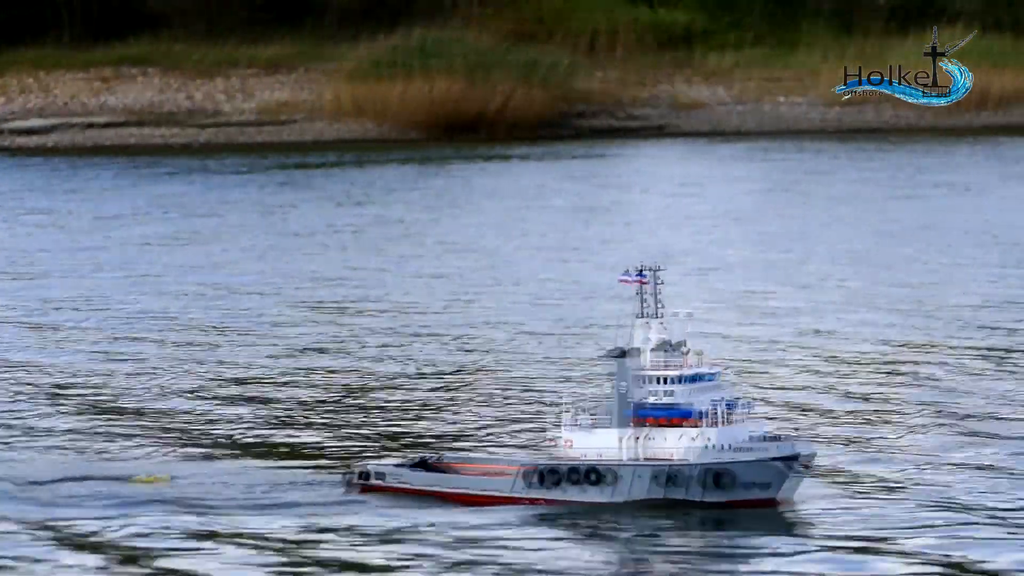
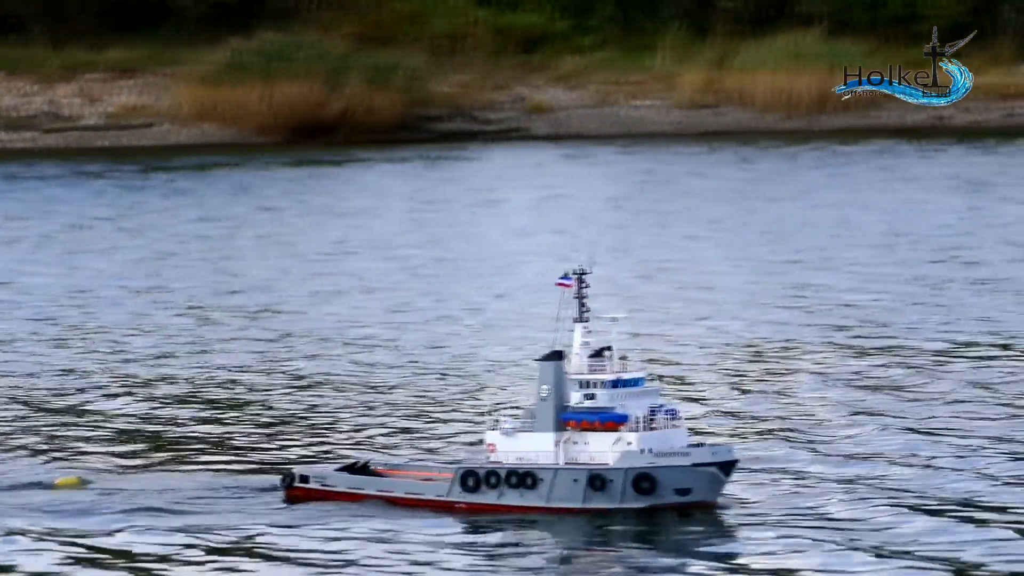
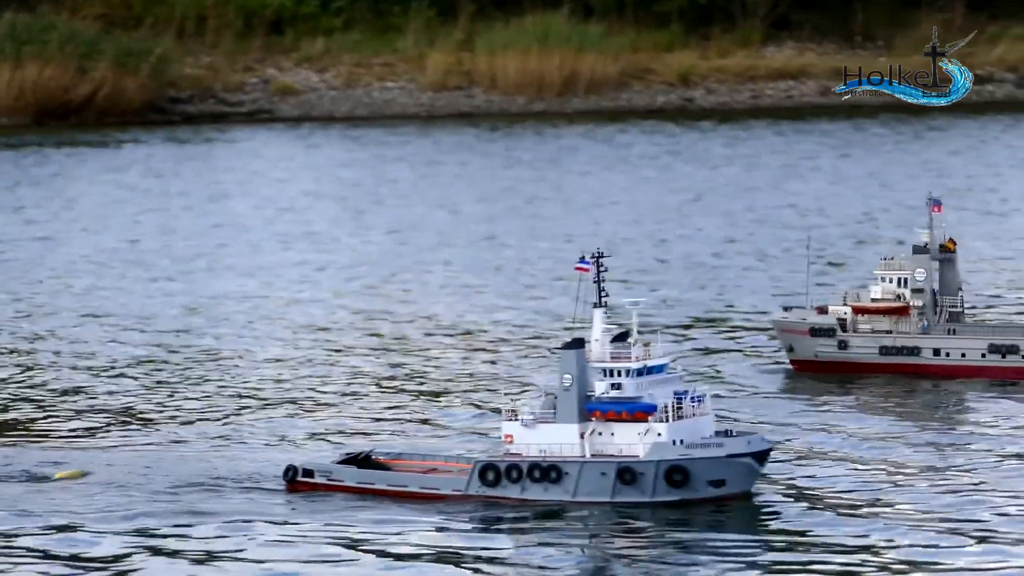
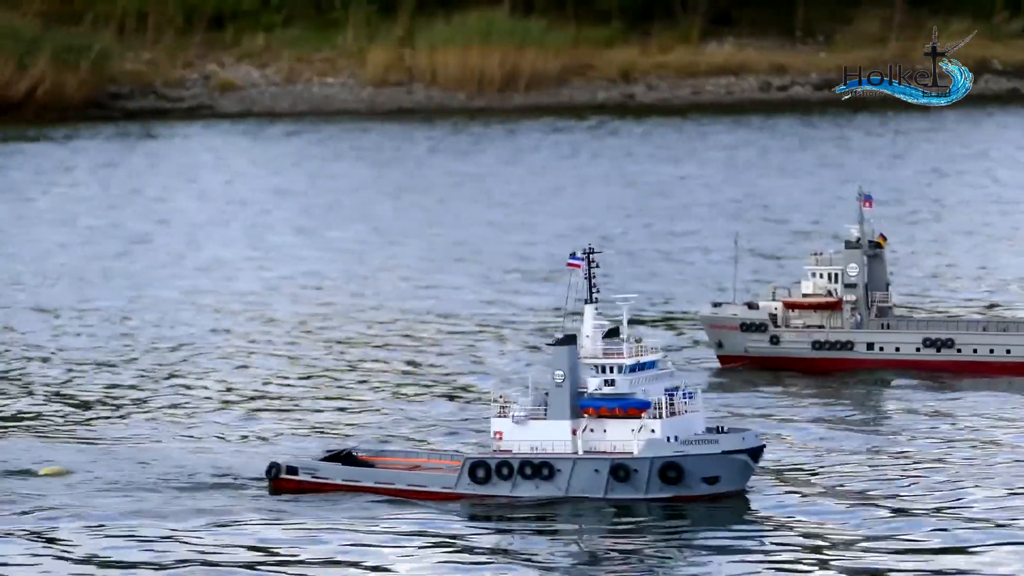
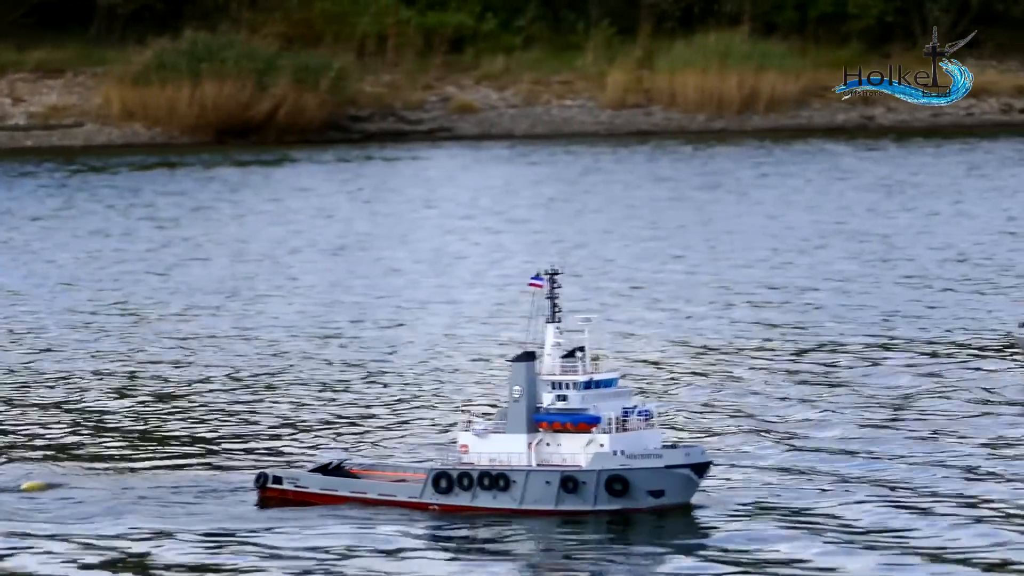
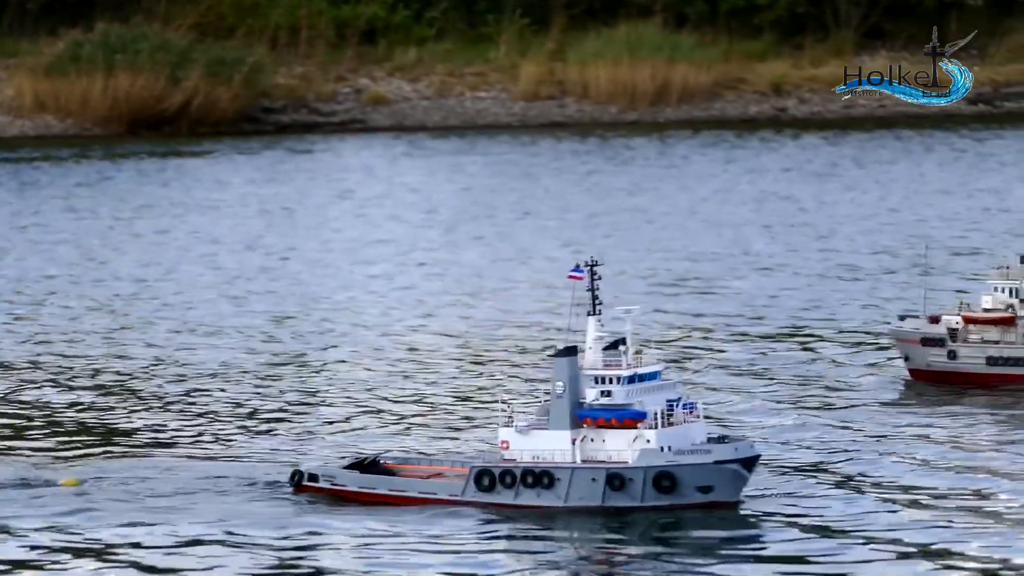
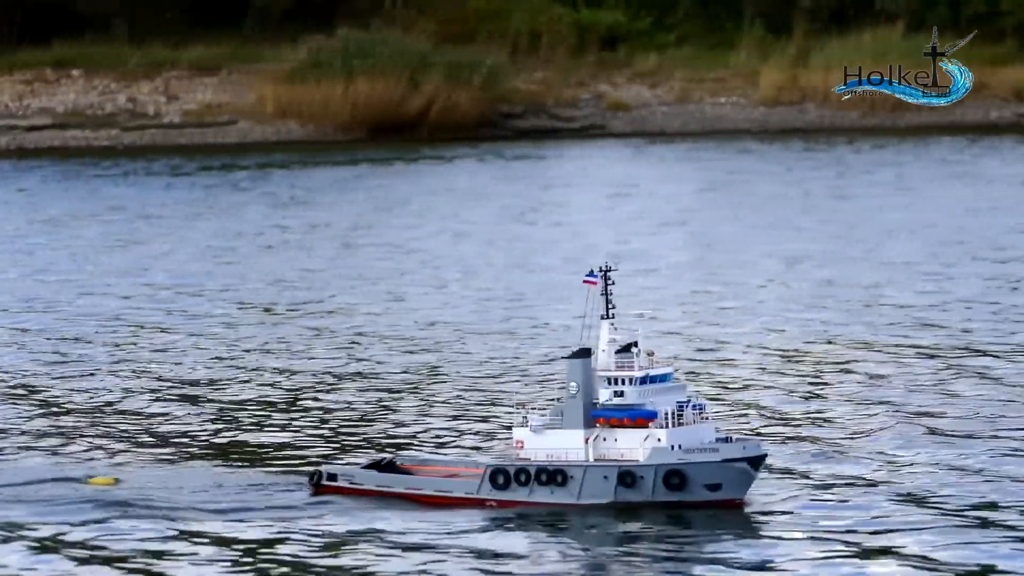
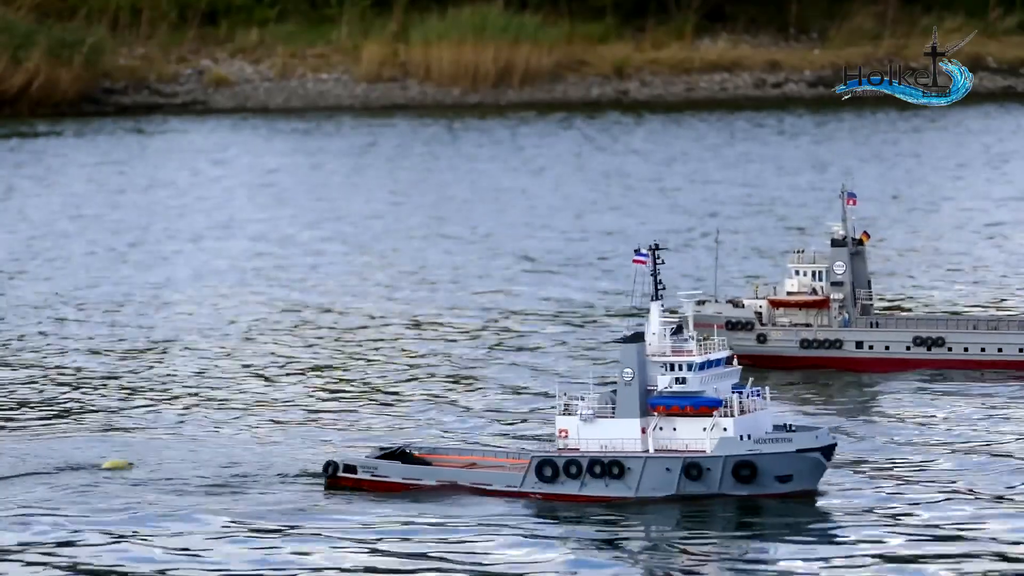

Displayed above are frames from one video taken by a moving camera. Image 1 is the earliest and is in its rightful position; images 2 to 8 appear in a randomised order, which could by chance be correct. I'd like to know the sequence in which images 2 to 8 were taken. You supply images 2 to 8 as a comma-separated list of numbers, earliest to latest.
7, 2, 5, 6, 3, 4, 8
